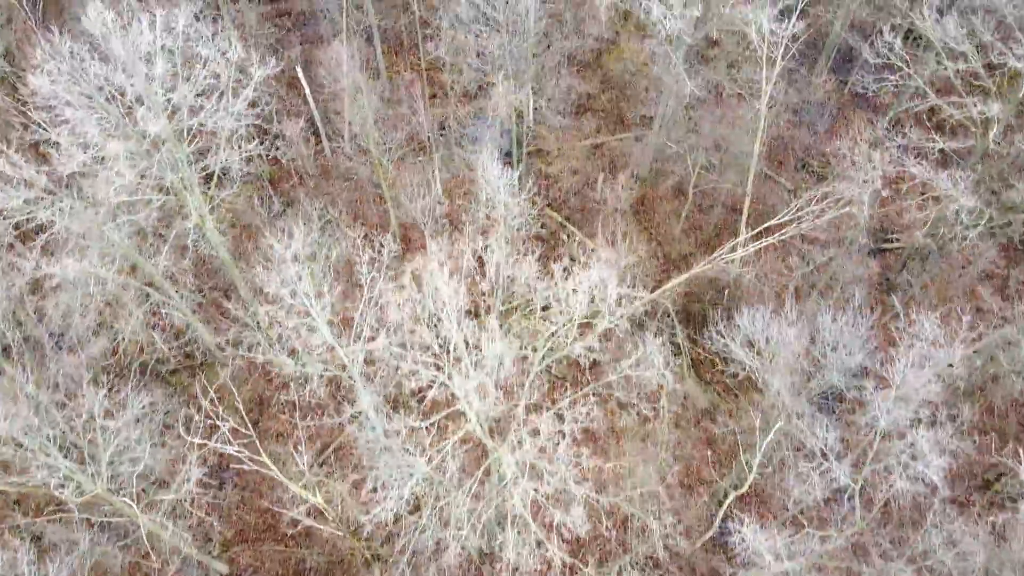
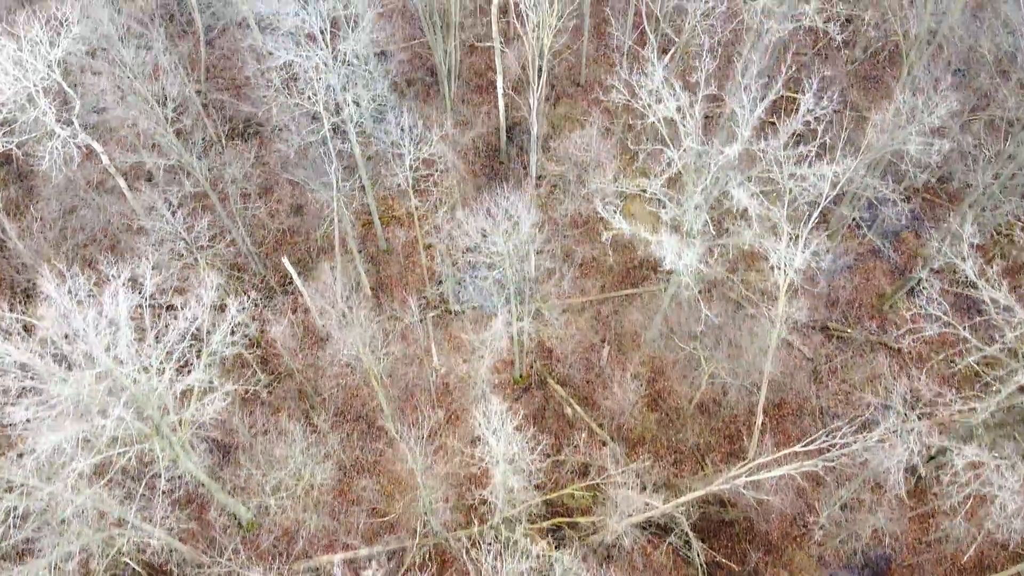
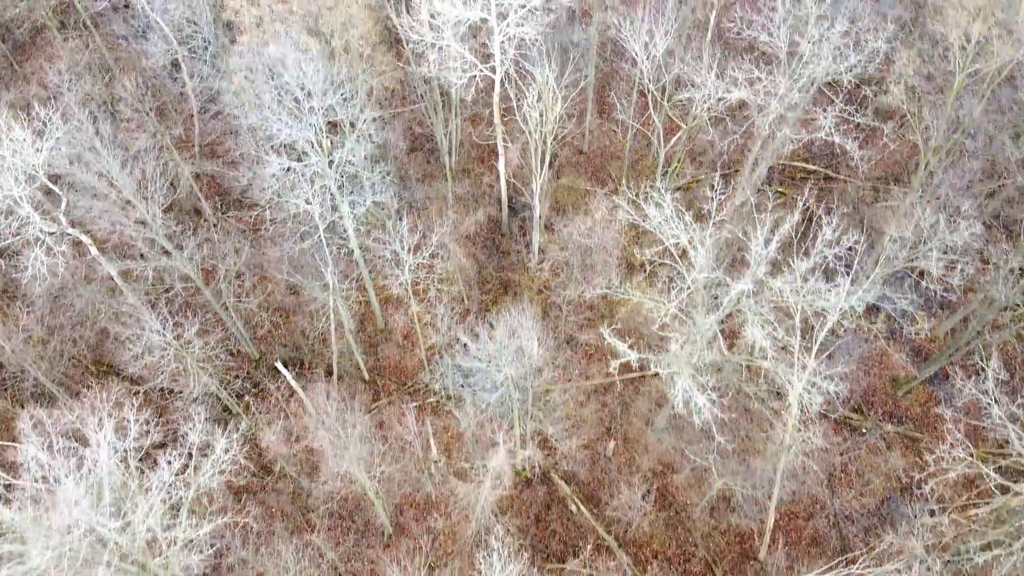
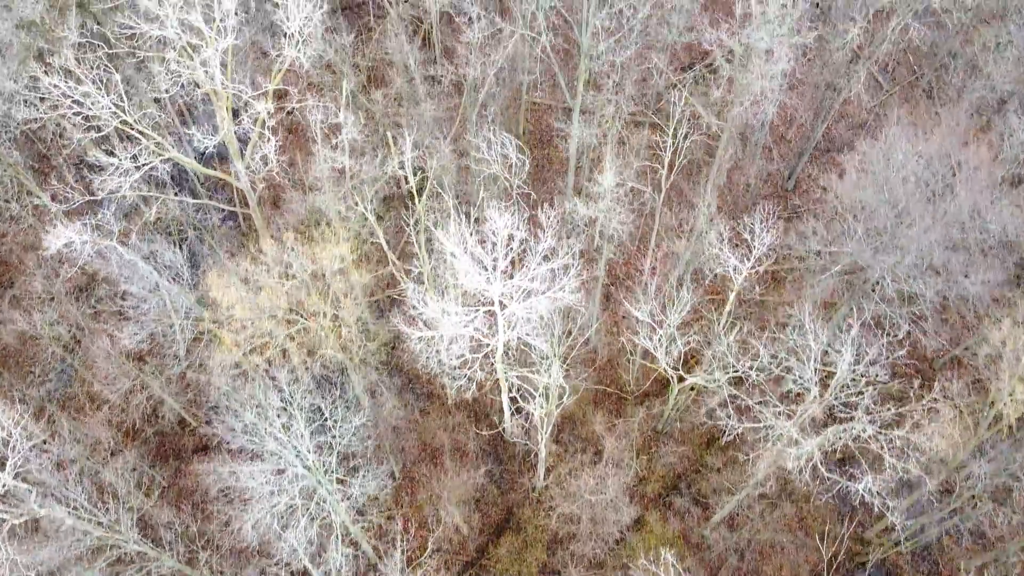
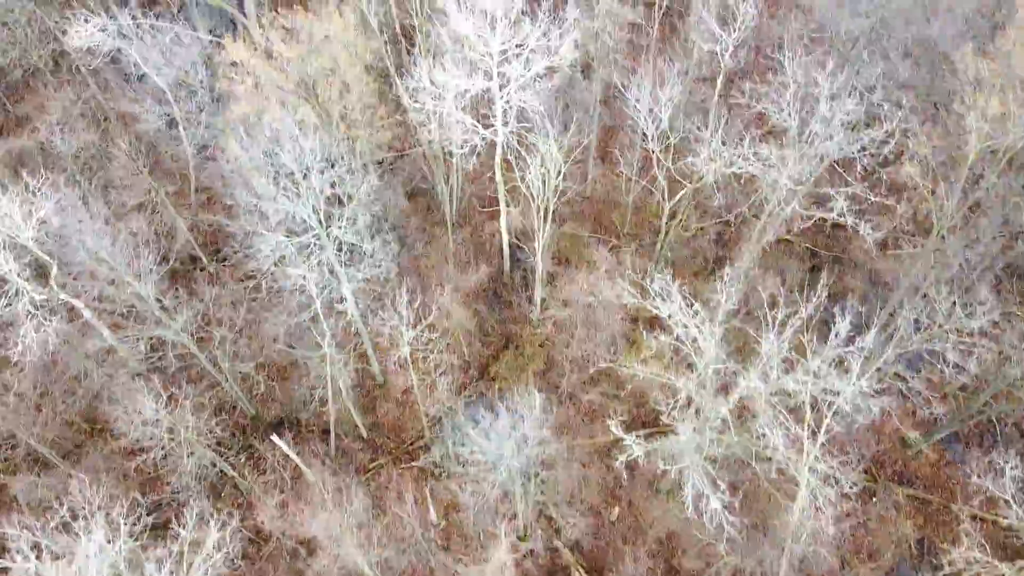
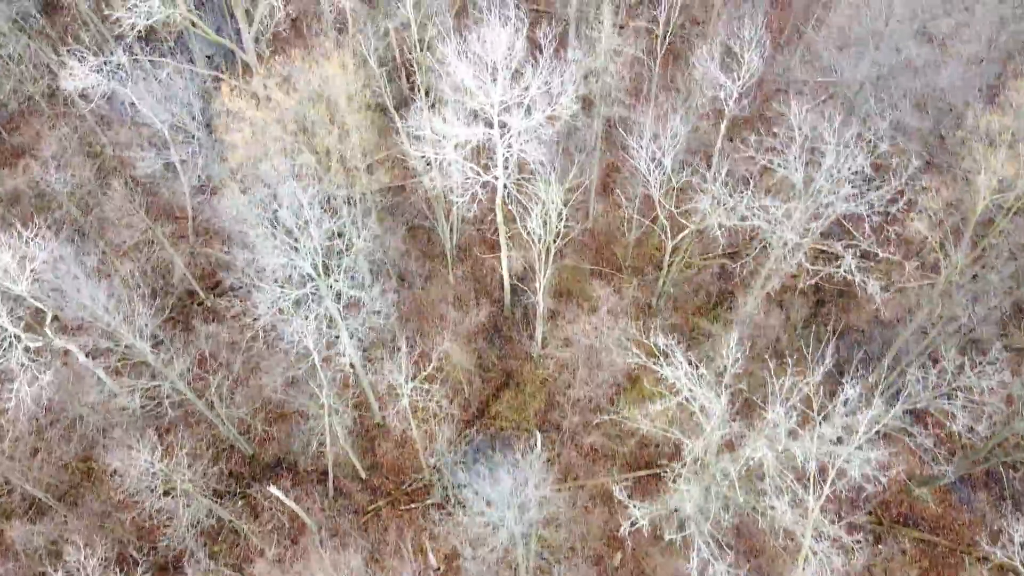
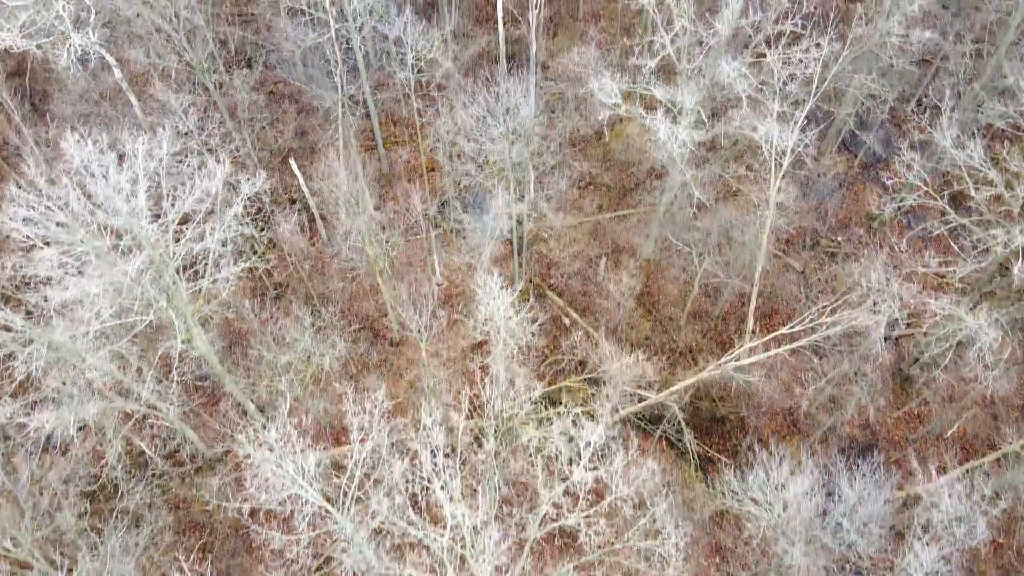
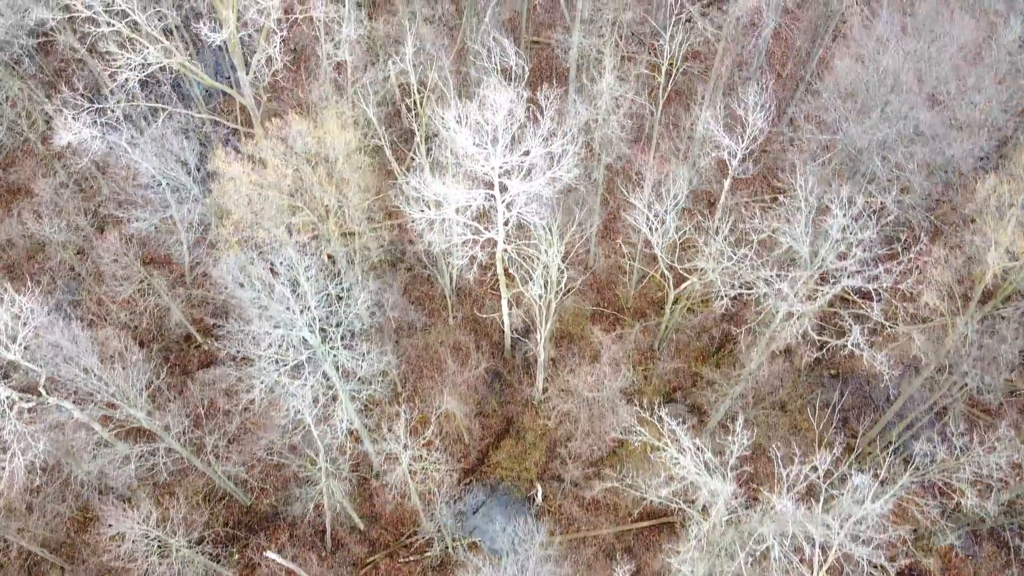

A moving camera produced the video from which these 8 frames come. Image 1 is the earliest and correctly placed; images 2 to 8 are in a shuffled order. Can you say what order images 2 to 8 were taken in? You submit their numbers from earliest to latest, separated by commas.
7, 2, 3, 5, 6, 8, 4
